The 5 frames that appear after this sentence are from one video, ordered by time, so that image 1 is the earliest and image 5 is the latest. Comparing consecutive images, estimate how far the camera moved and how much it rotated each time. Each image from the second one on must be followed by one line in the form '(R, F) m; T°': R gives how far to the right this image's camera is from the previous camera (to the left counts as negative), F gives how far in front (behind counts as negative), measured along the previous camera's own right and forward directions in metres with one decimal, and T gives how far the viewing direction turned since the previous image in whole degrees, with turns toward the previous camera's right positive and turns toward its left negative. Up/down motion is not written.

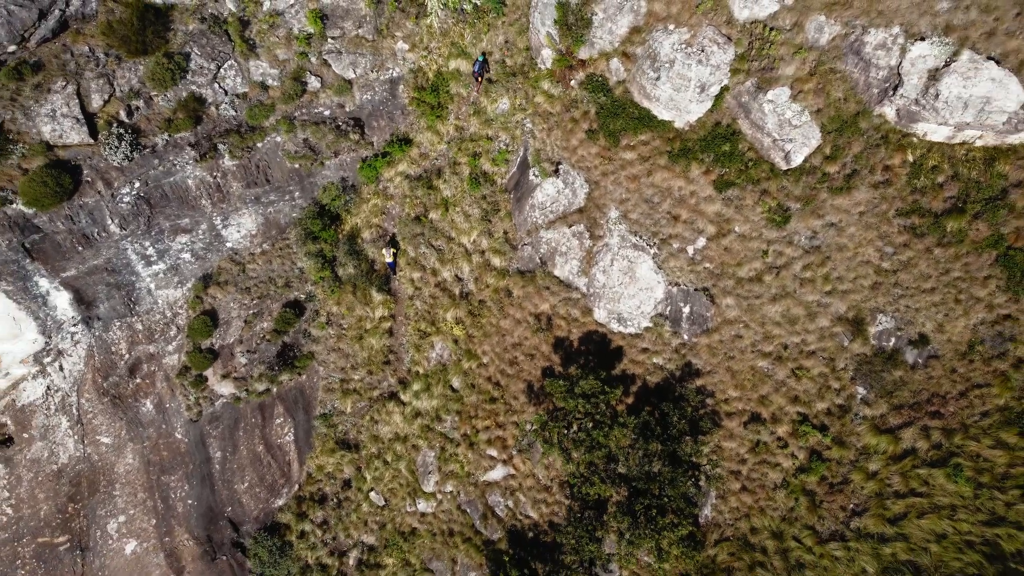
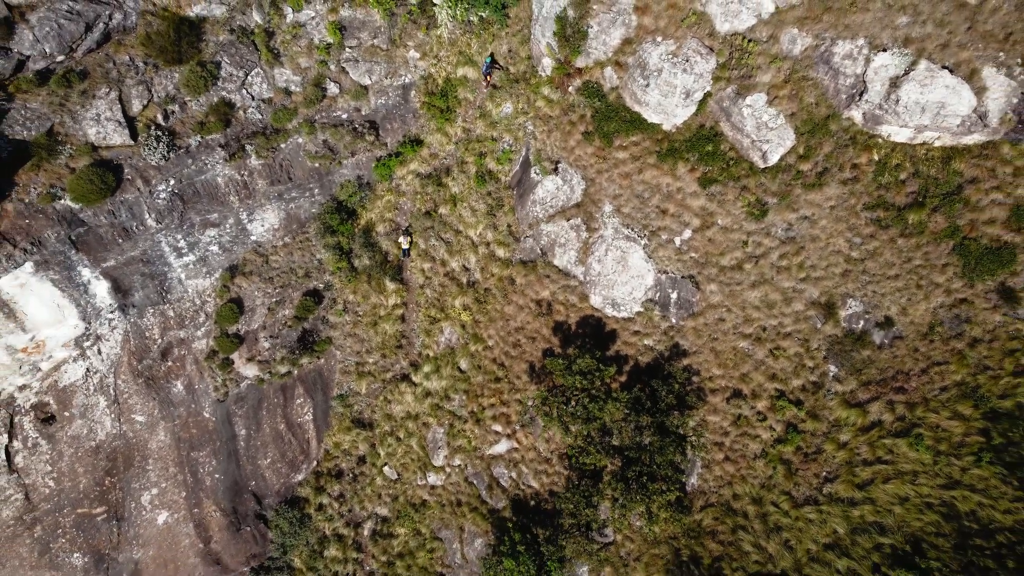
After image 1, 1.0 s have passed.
(-0.1, -1.4) m; 0°
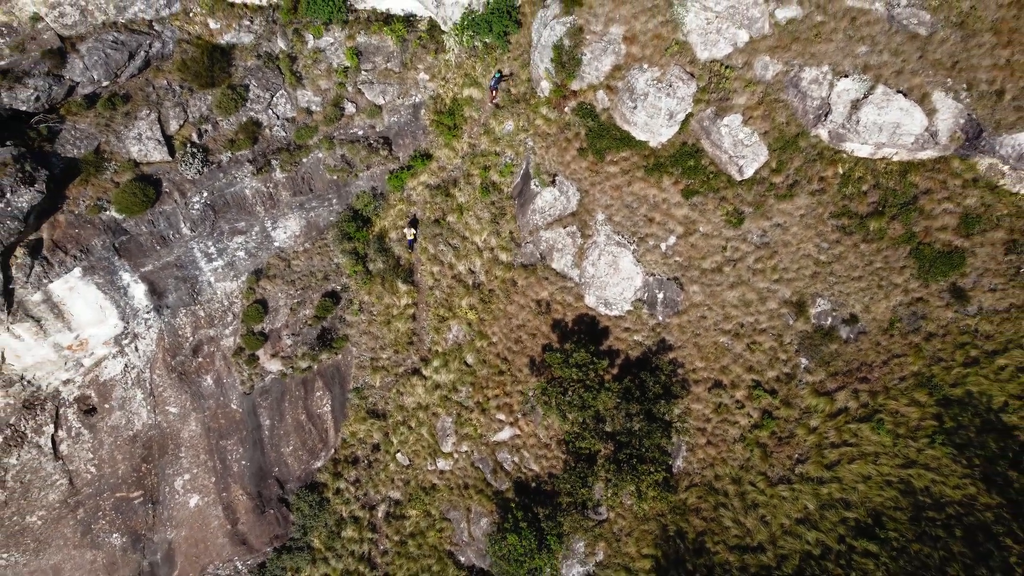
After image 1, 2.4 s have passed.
(-0.1, -1.7) m; 0°
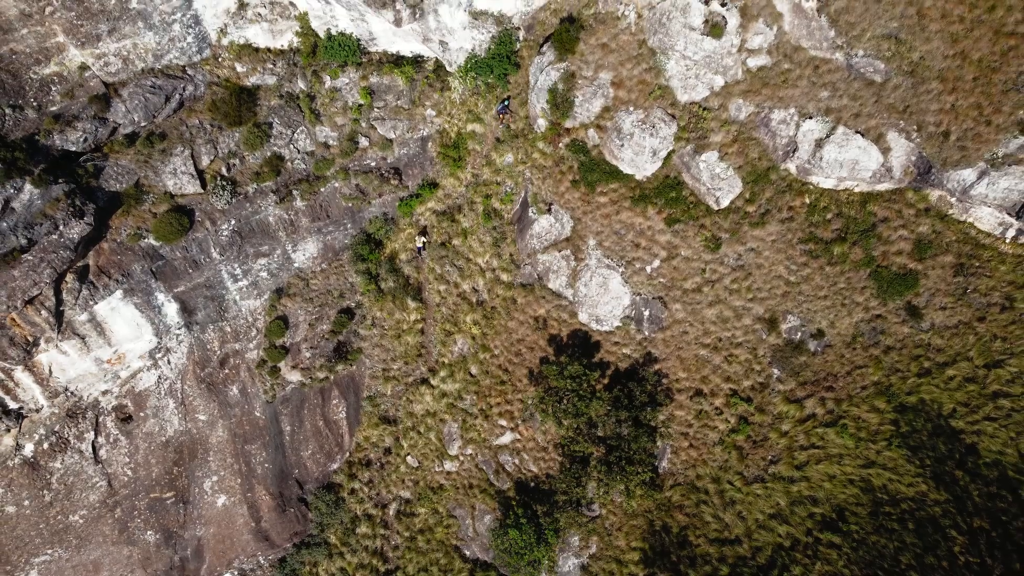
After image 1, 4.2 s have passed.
(0.0, -1.8) m; 0°
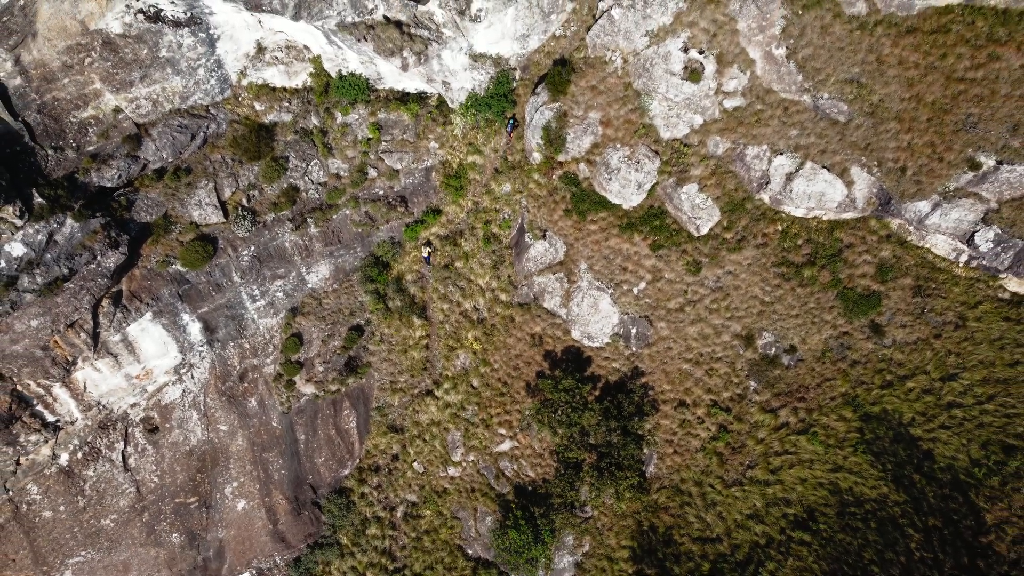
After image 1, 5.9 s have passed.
(0.0, -1.7) m; 0°
